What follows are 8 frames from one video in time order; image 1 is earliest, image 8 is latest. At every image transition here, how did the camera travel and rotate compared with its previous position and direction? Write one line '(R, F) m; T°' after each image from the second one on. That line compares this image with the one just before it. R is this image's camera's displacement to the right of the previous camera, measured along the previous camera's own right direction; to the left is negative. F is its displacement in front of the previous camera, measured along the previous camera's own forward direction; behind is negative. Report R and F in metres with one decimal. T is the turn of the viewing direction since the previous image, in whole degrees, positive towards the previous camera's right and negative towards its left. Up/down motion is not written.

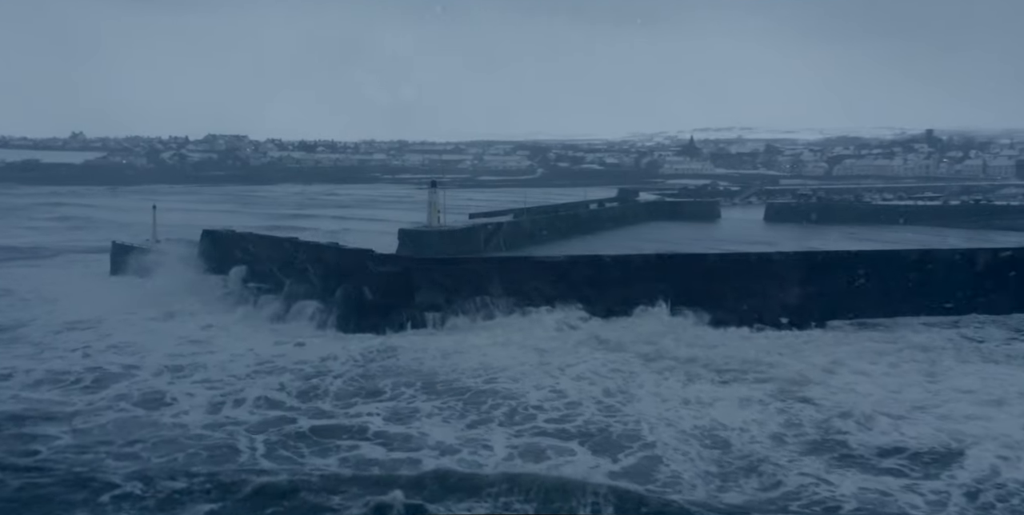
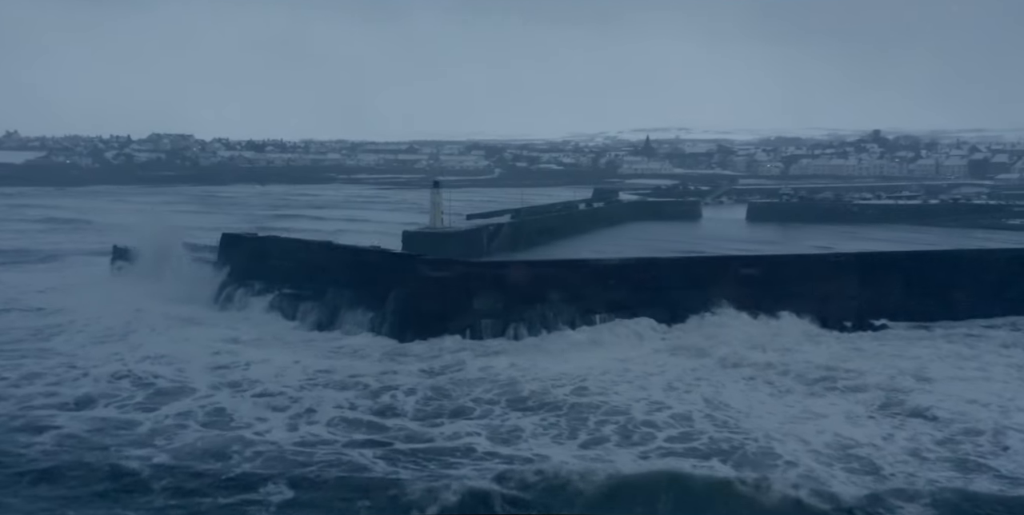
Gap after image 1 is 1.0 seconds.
(-0.8, +0.3) m; +2°
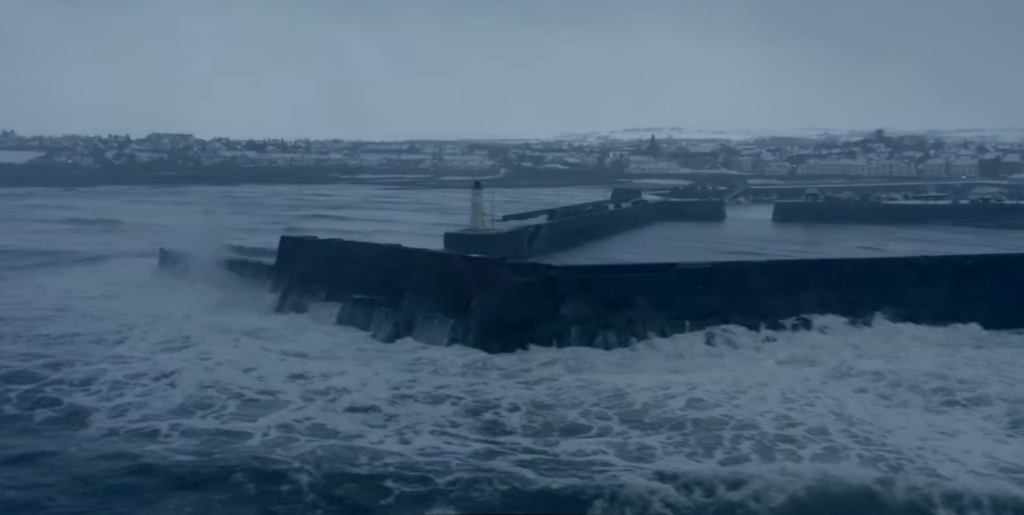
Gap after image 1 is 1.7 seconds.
(-0.6, +0.2) m; -1°
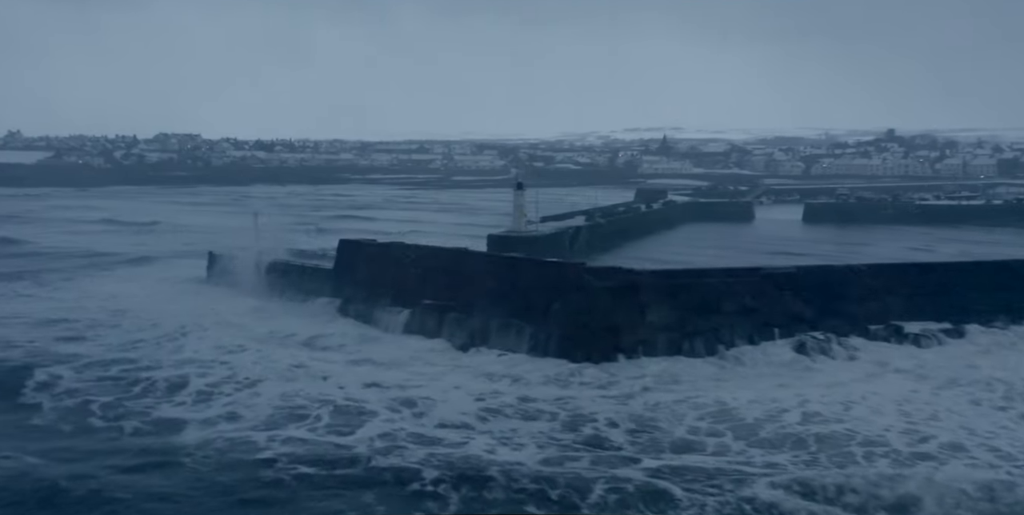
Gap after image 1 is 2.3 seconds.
(-0.5, +0.2) m; -1°
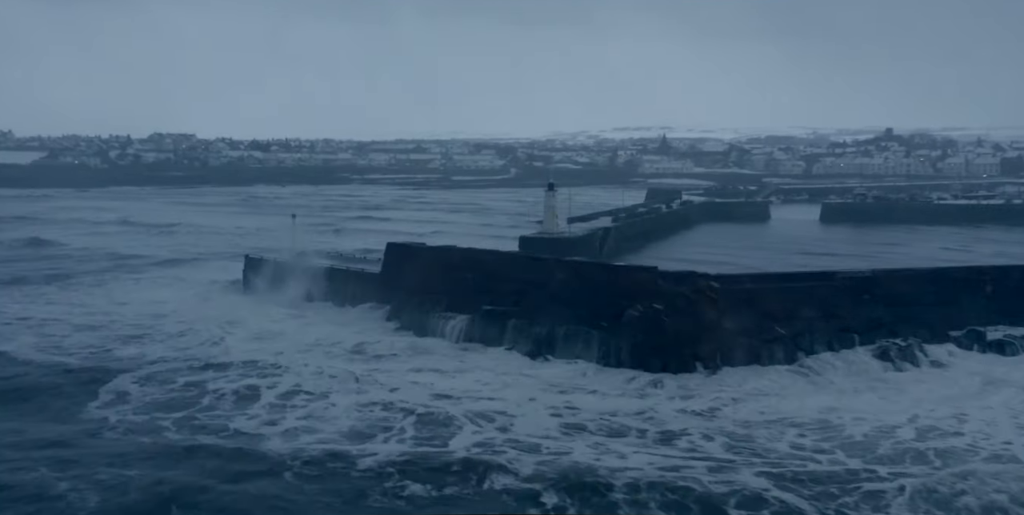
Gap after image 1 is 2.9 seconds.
(-0.5, +0.2) m; 0°
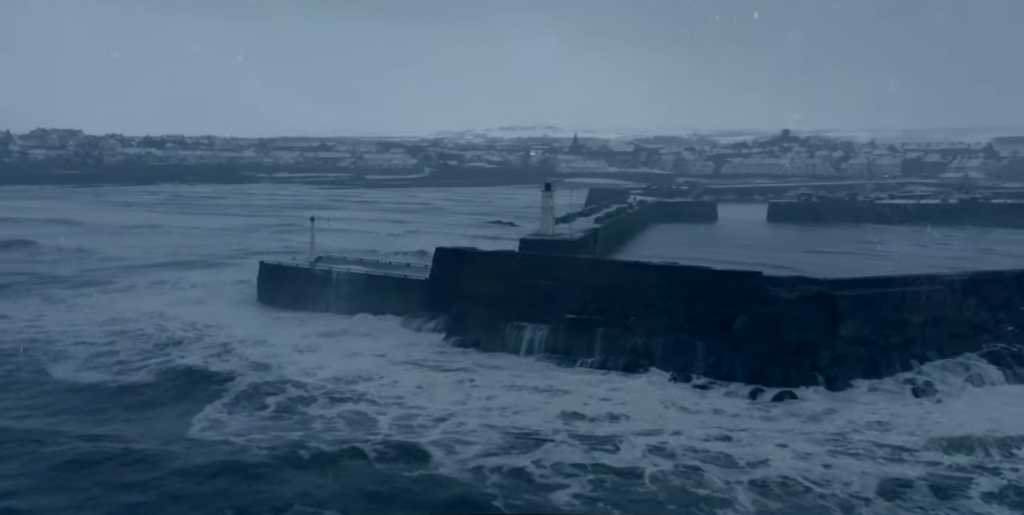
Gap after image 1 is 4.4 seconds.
(-1.2, +0.4) m; +5°
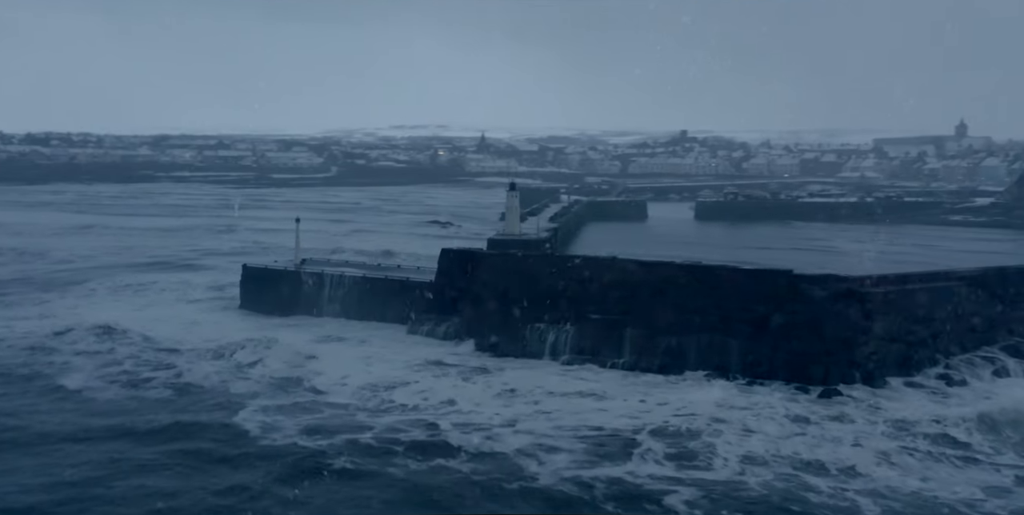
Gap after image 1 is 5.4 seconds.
(-0.8, +0.2) m; +6°
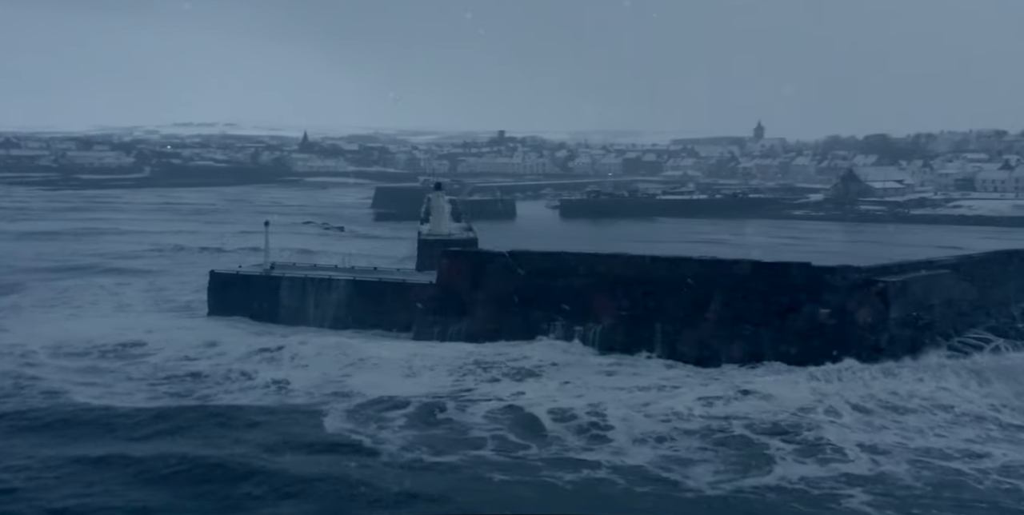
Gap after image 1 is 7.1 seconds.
(-1.4, +0.2) m; +11°
